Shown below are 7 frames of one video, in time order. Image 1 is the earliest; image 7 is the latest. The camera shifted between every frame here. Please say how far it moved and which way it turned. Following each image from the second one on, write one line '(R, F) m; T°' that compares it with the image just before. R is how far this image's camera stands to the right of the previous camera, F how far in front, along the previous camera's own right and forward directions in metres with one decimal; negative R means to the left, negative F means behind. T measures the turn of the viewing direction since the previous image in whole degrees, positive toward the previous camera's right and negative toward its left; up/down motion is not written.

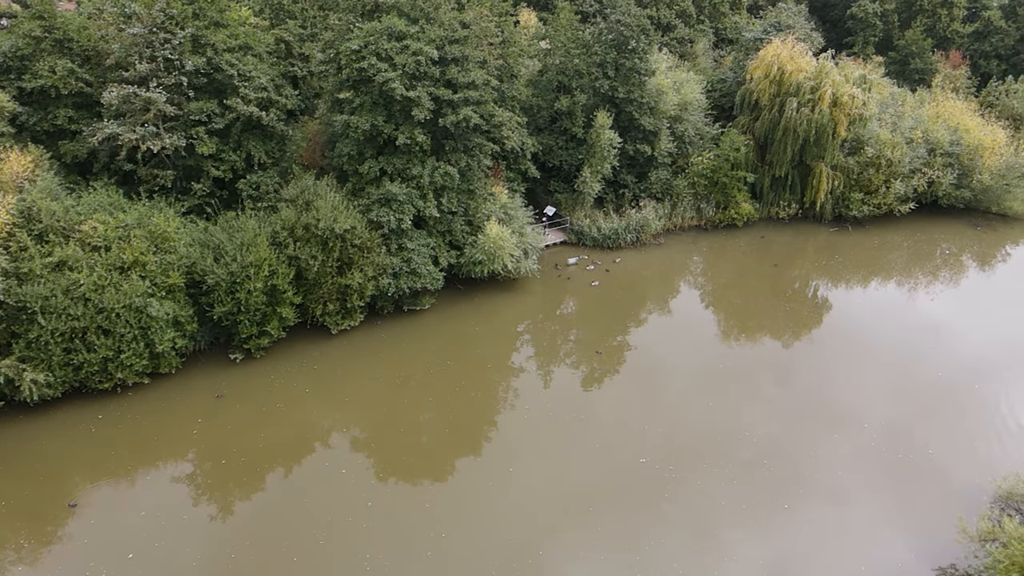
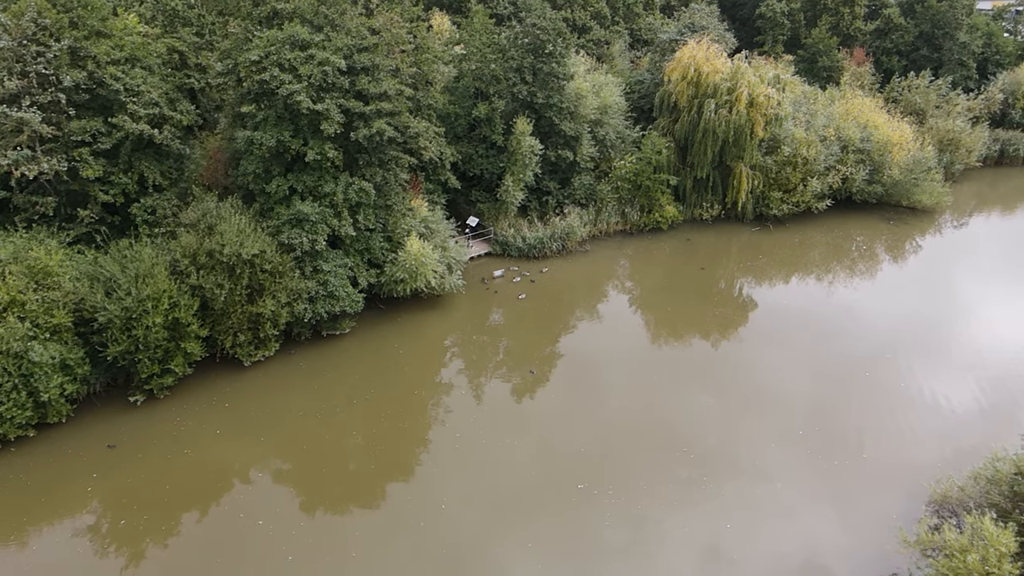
(+0.1, +0.7) m; +6°
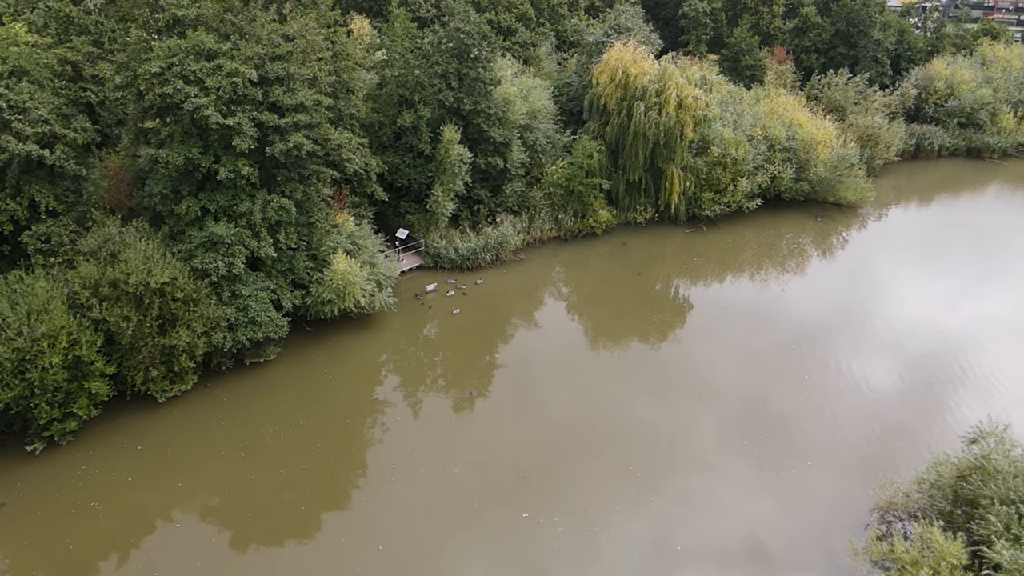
(+0.1, +0.7) m; +5°
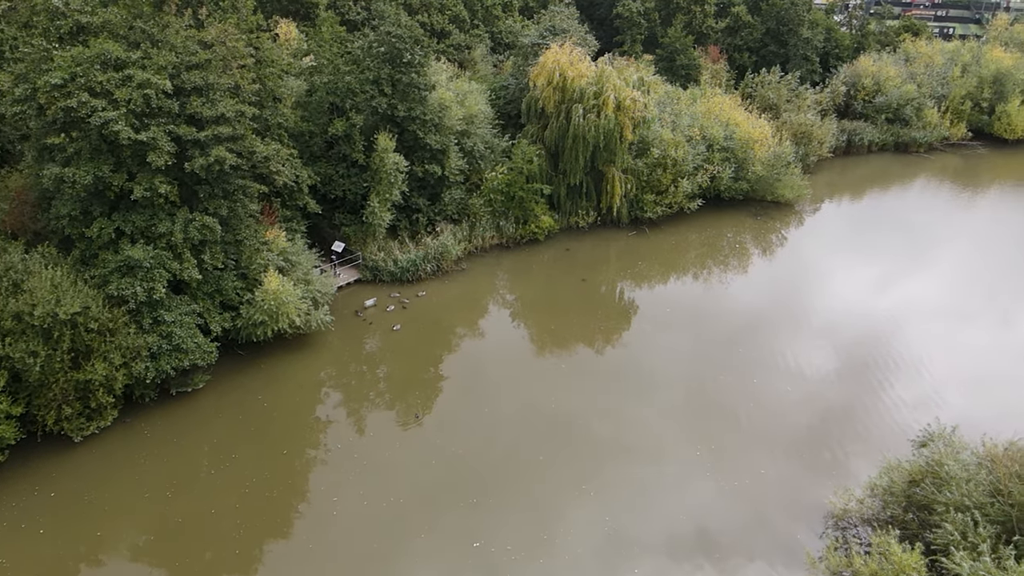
(+0.1, +0.6) m; +4°
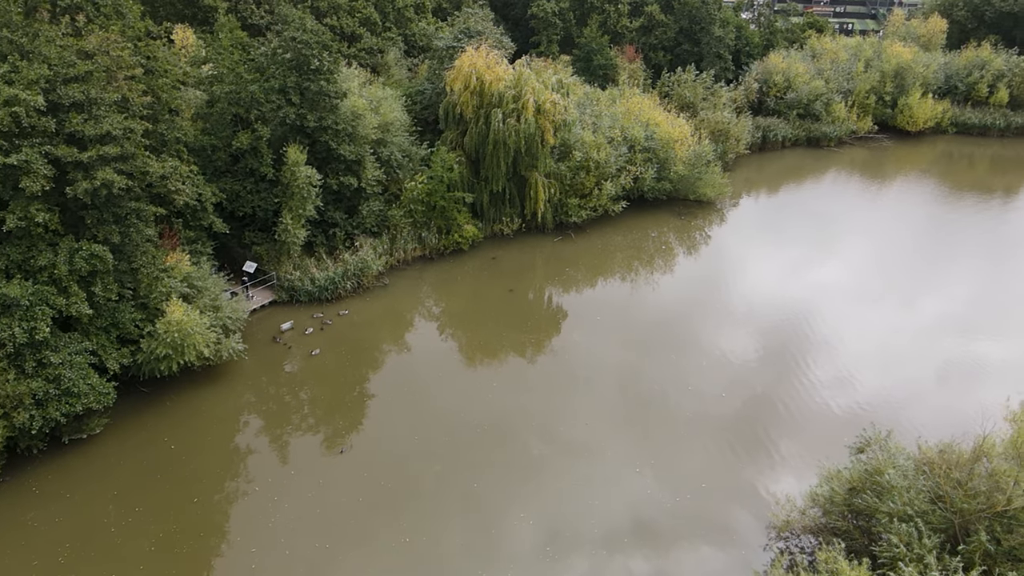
(+0.1, +0.7) m; +6°
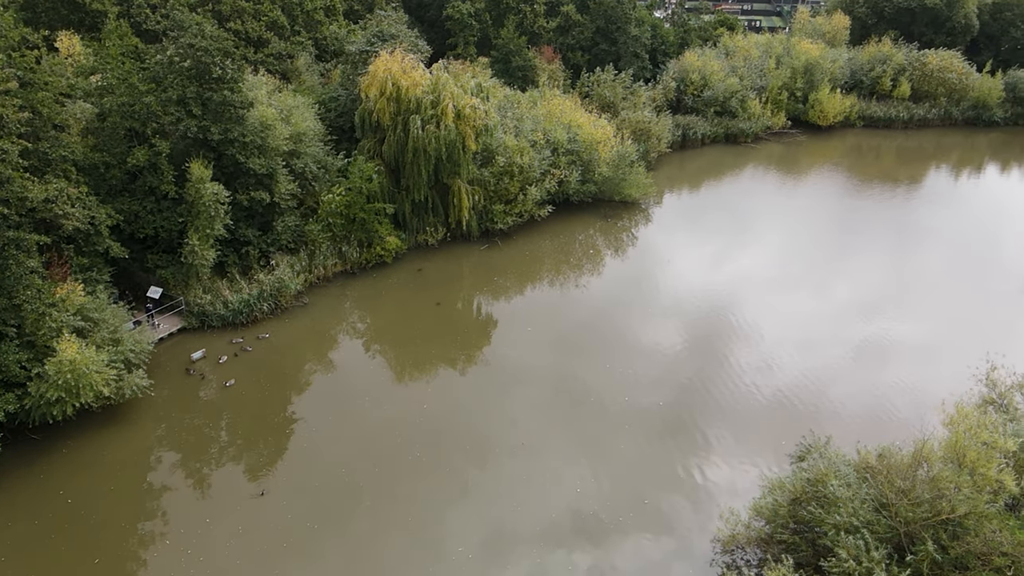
(0.0, +0.7) m; +6°
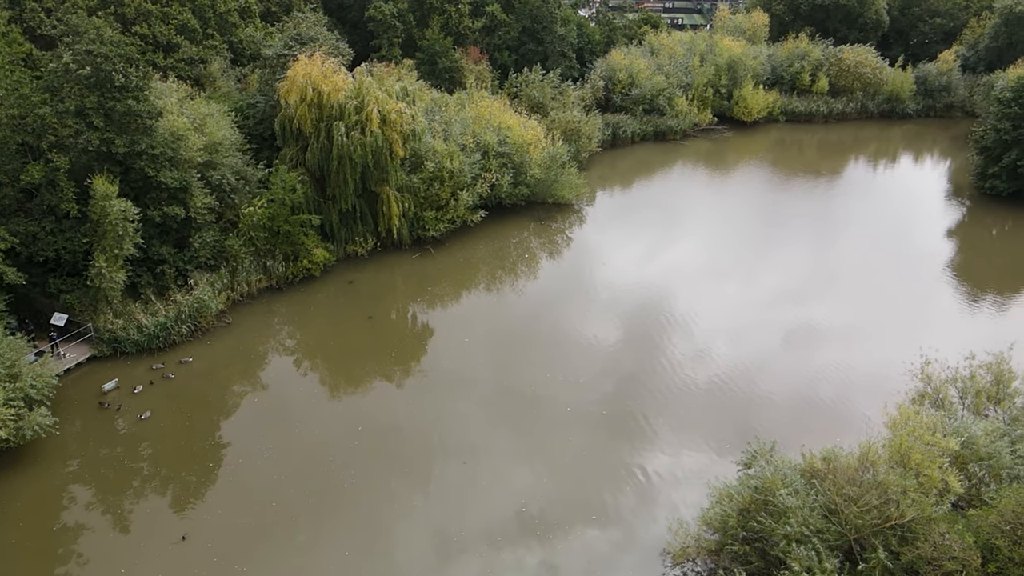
(+0.1, +0.5) m; +5°
